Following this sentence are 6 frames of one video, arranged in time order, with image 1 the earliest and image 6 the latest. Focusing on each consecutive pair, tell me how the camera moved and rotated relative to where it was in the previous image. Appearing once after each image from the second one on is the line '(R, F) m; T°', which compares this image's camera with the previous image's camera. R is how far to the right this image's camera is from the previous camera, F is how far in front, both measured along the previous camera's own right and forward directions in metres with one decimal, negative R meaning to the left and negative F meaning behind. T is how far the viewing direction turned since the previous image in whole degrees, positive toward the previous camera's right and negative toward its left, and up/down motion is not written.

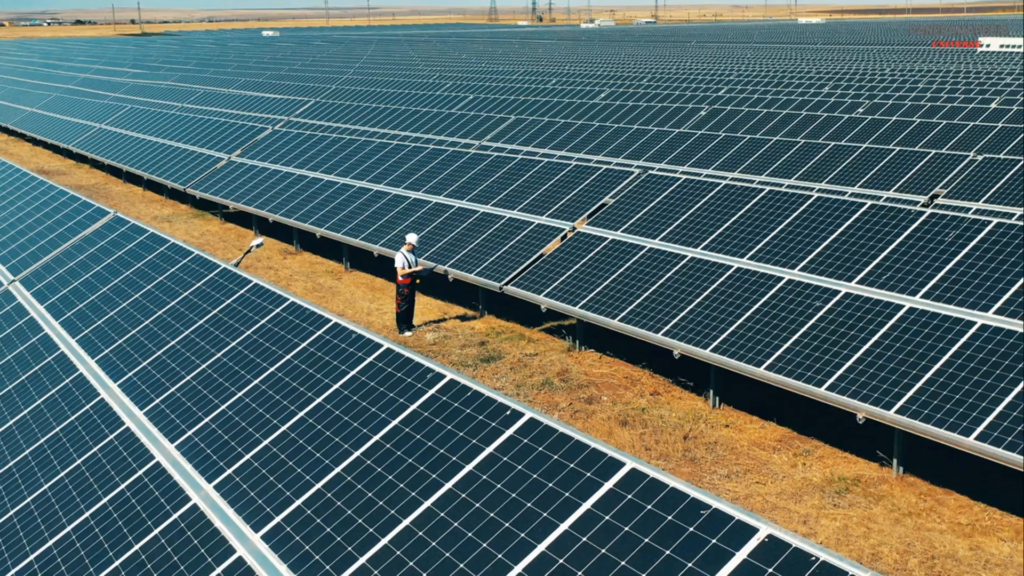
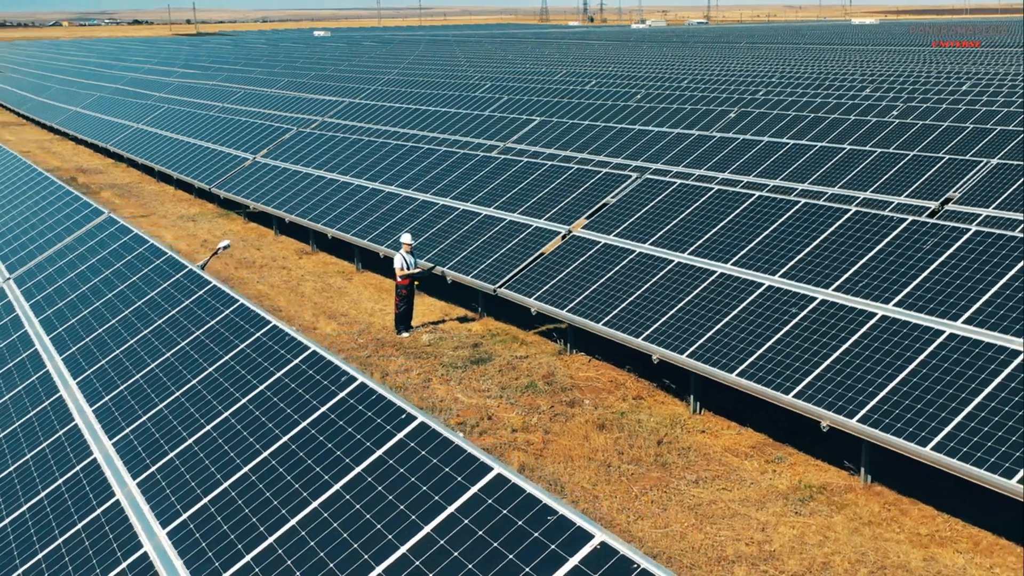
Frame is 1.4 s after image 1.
(+0.7, -0.1) m; -2°
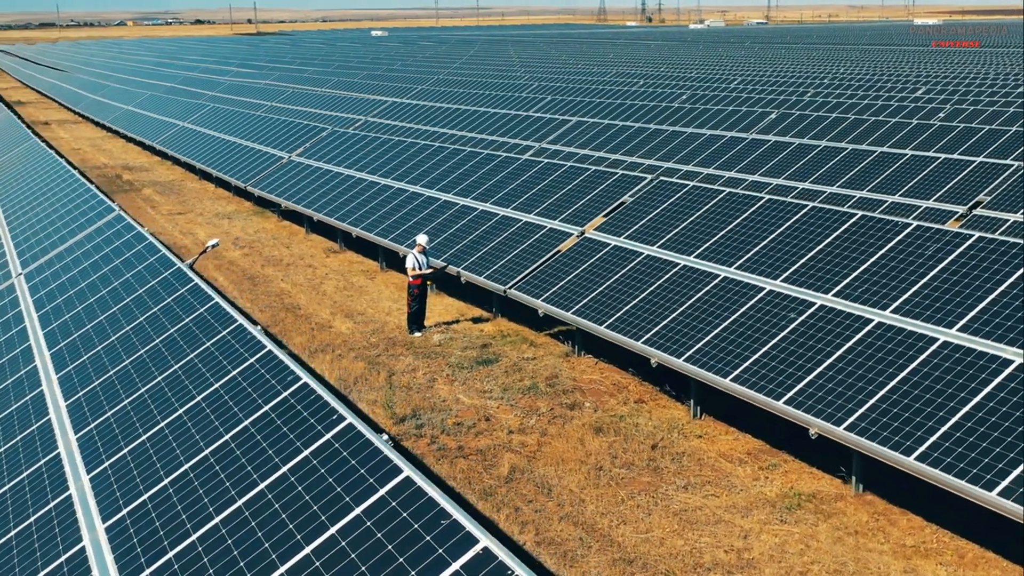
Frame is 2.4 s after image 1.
(+0.6, 0.0) m; -2°
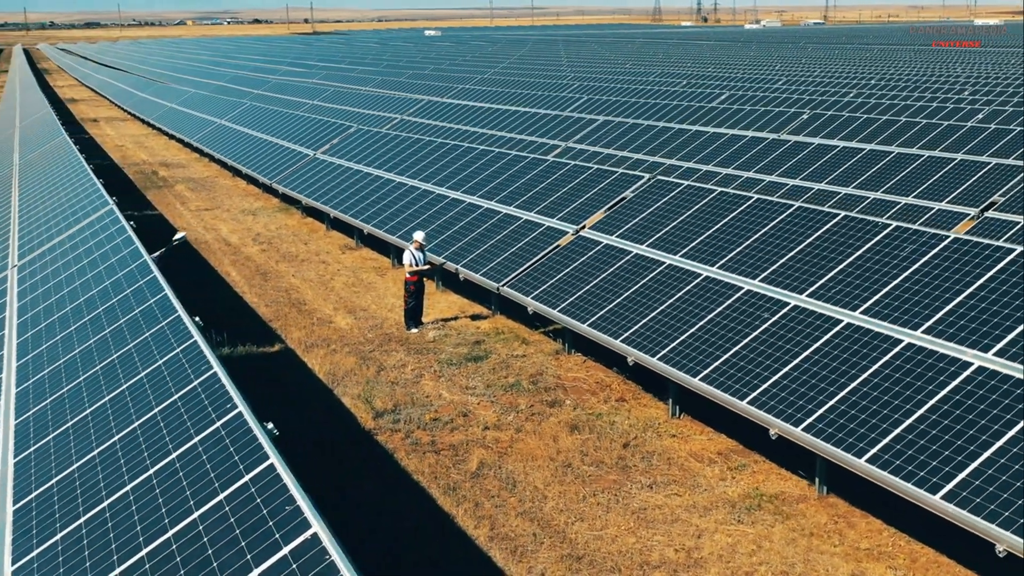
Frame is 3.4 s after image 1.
(+0.8, 0.0) m; -2°
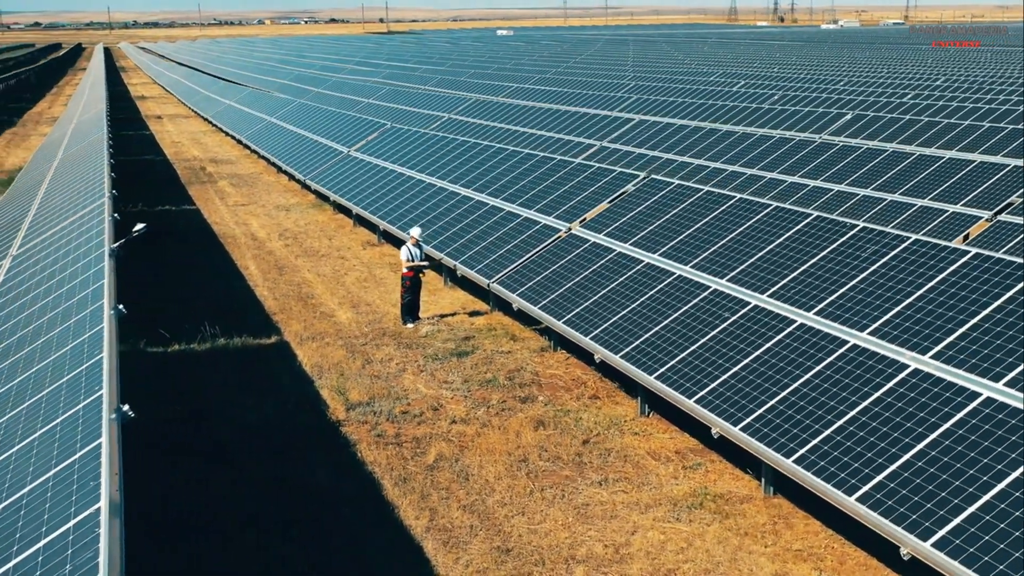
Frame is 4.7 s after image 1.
(+1.1, -0.1) m; -3°
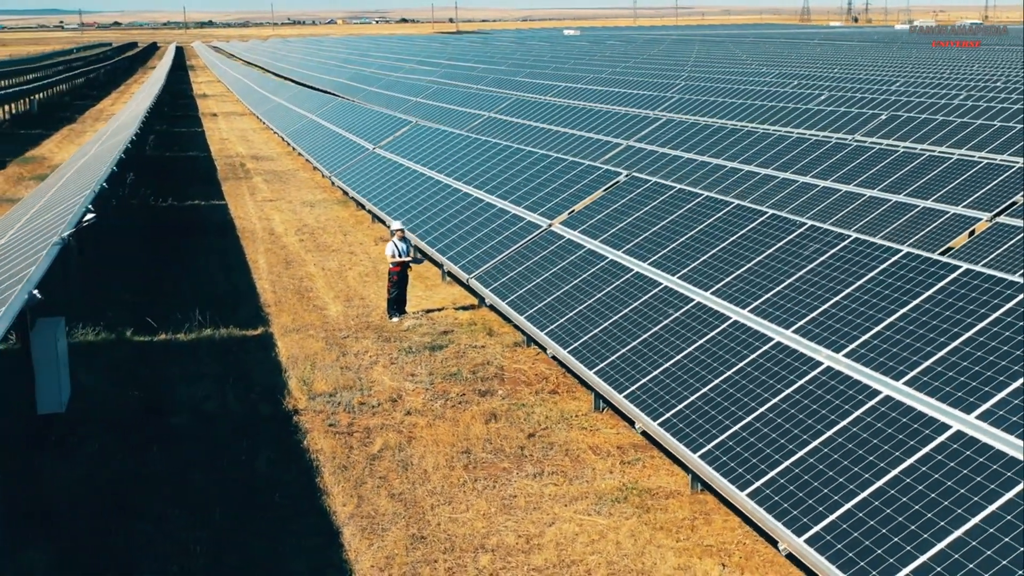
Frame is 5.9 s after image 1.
(+1.2, -0.1) m; -2°
